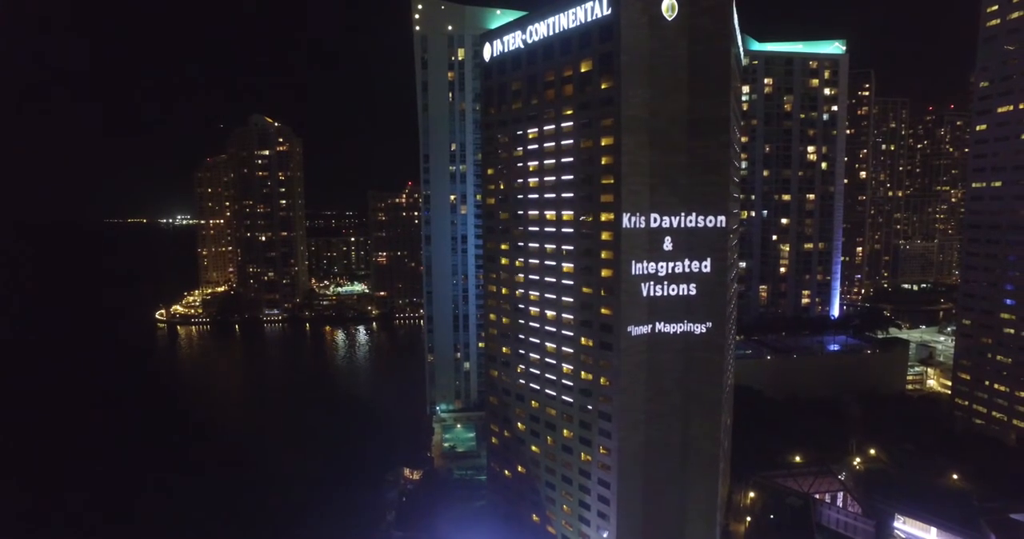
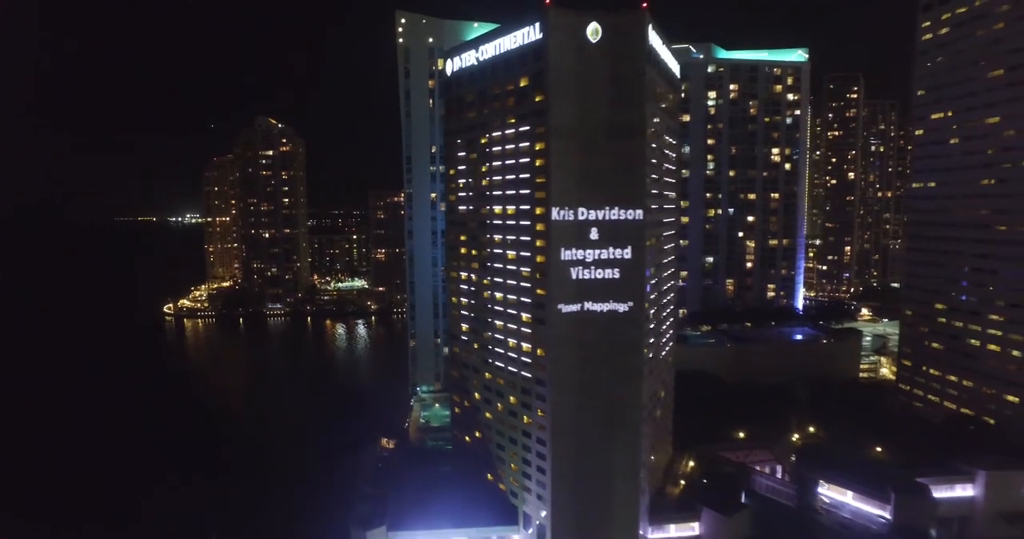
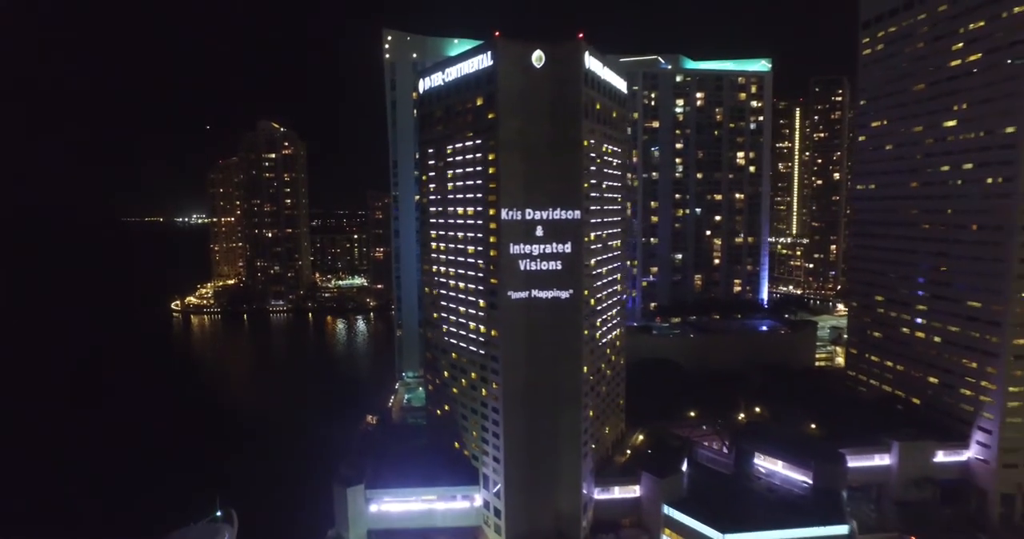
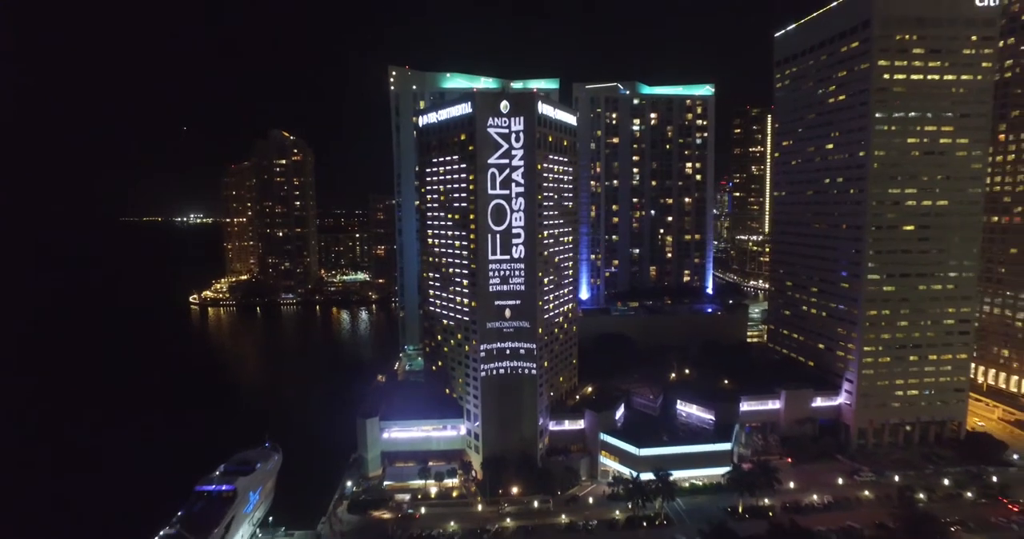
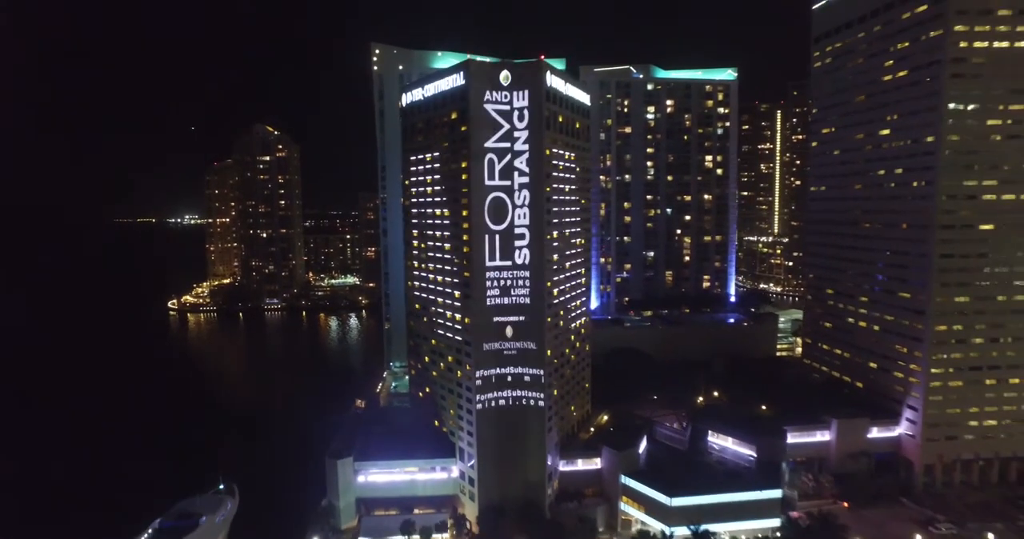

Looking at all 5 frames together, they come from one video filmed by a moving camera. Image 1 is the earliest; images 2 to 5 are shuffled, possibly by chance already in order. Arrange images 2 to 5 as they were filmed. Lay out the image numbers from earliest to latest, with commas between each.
2, 3, 5, 4
